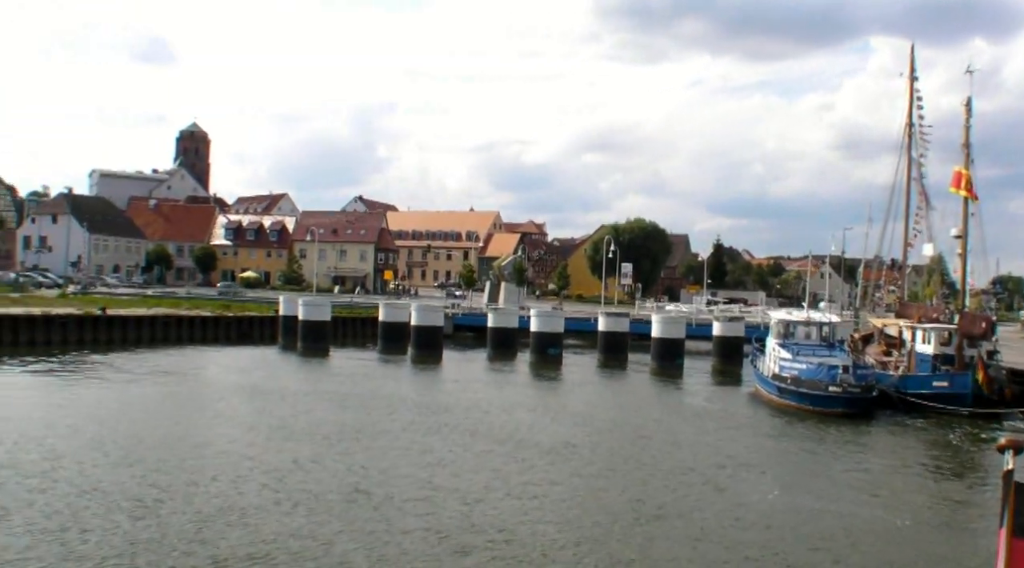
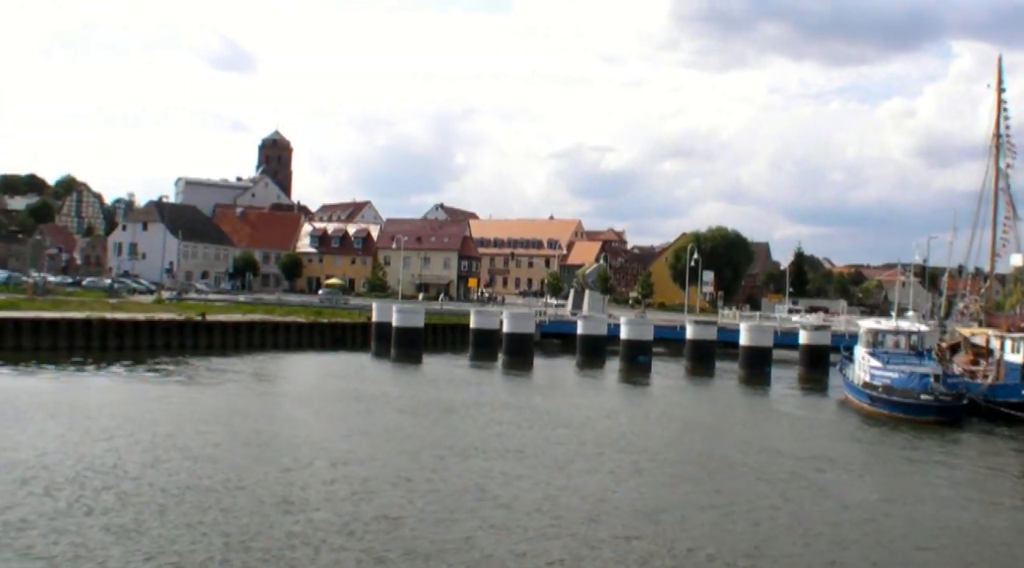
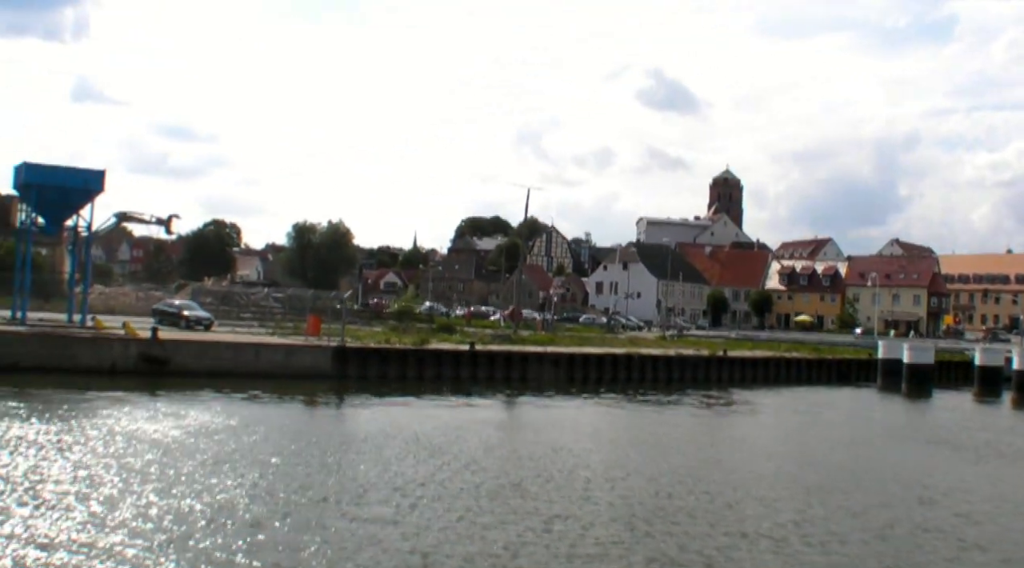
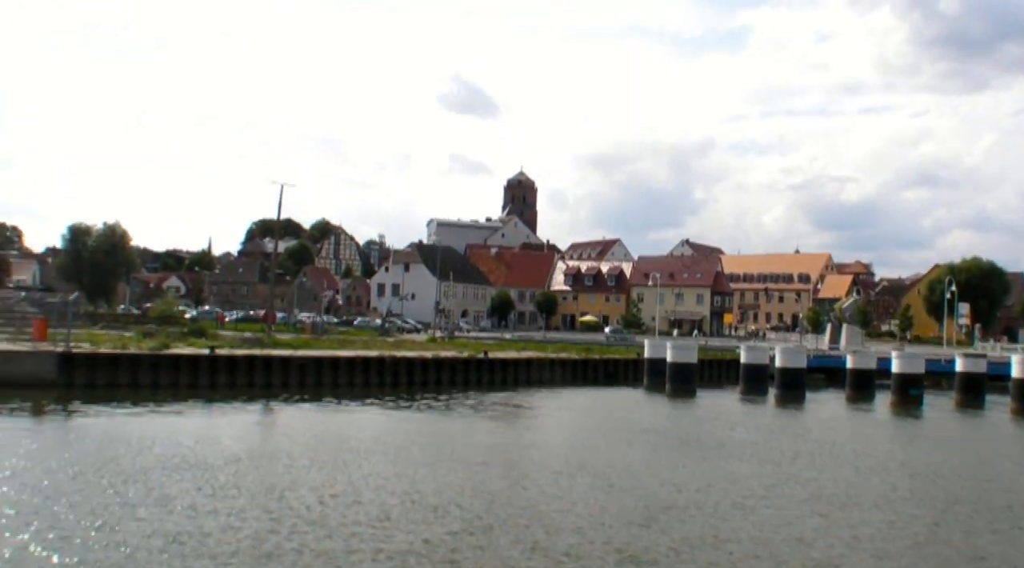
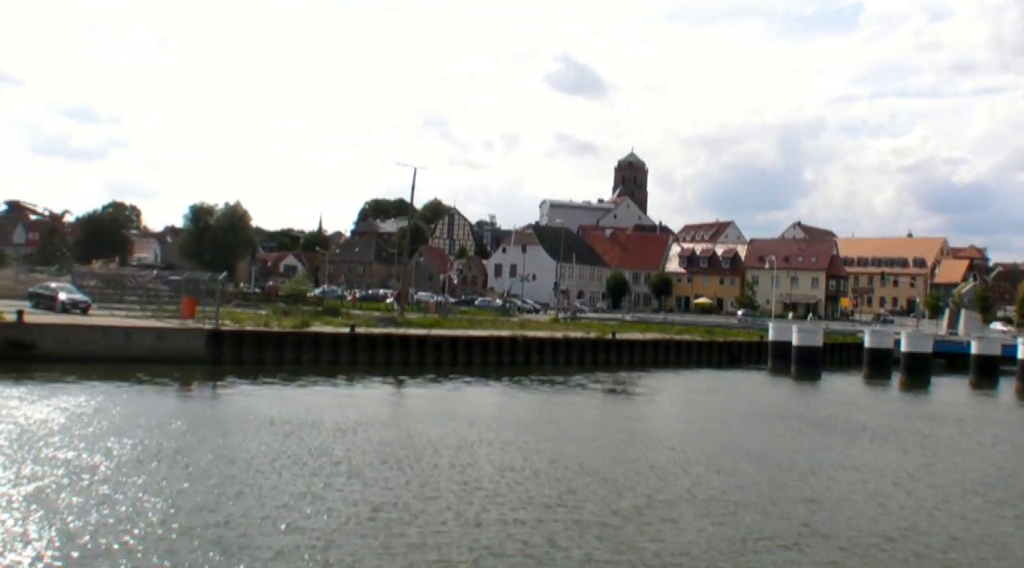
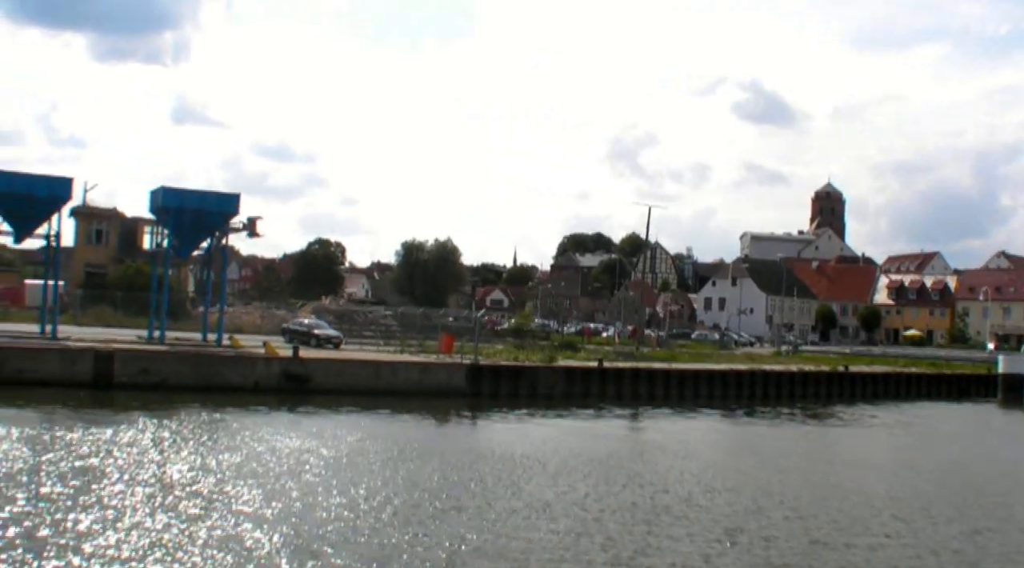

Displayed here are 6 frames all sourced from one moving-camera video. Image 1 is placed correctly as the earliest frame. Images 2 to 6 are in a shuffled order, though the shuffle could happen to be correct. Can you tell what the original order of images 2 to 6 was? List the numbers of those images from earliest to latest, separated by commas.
2, 4, 5, 3, 6
